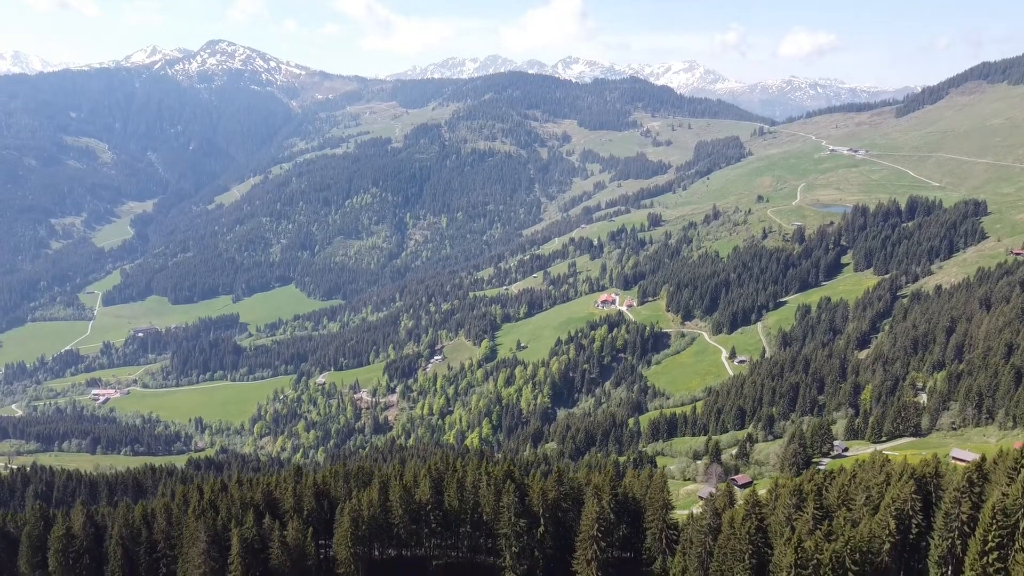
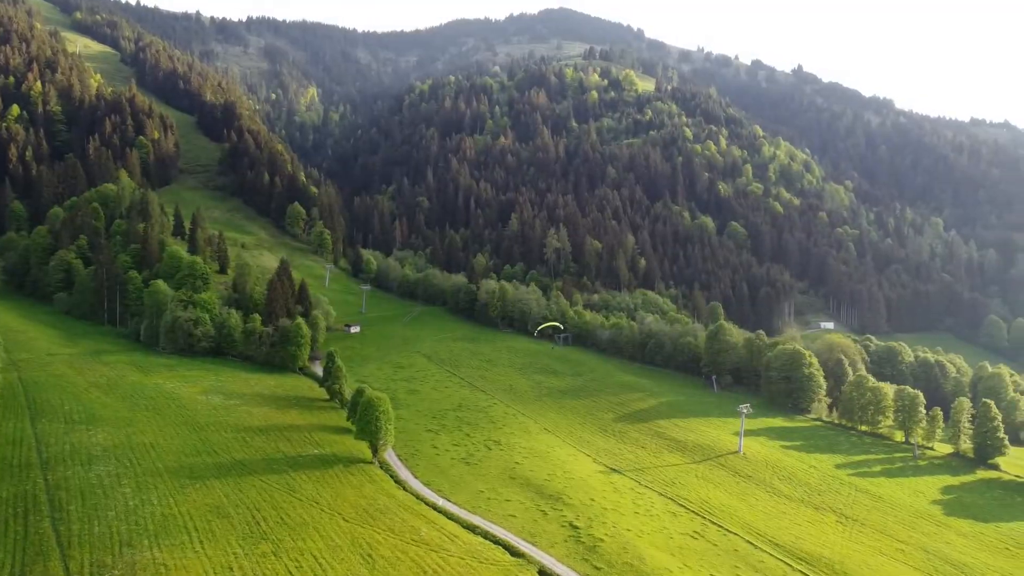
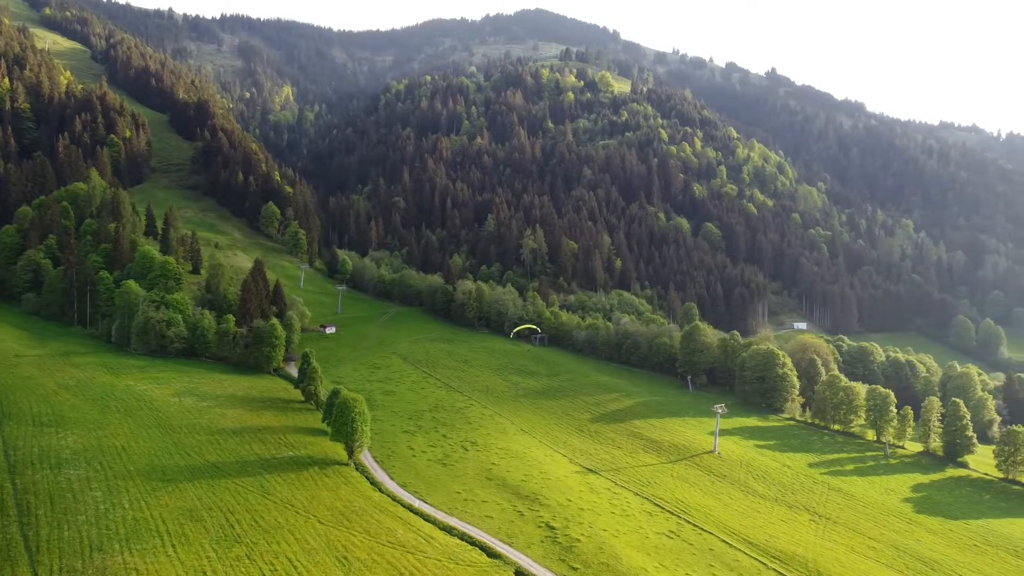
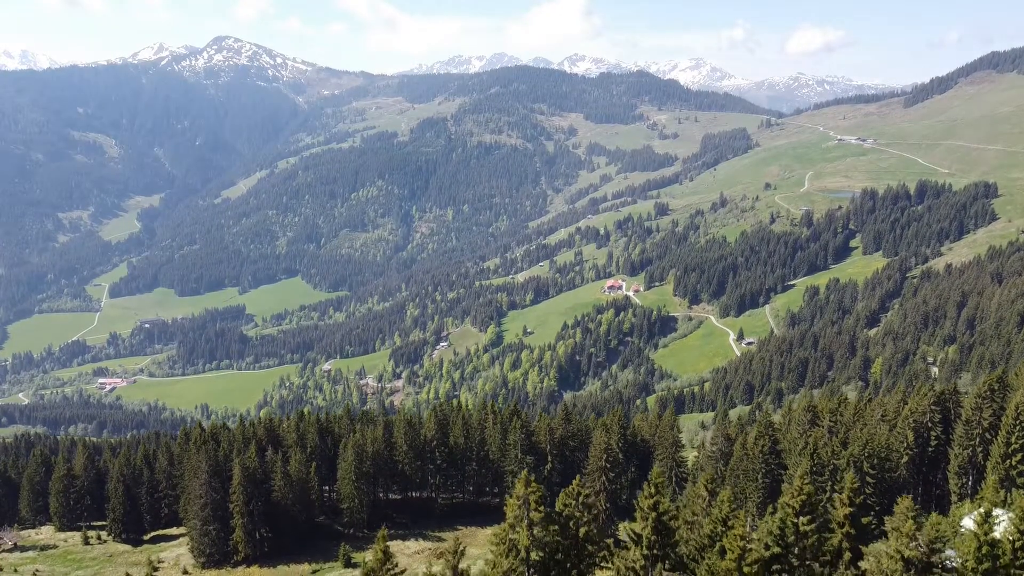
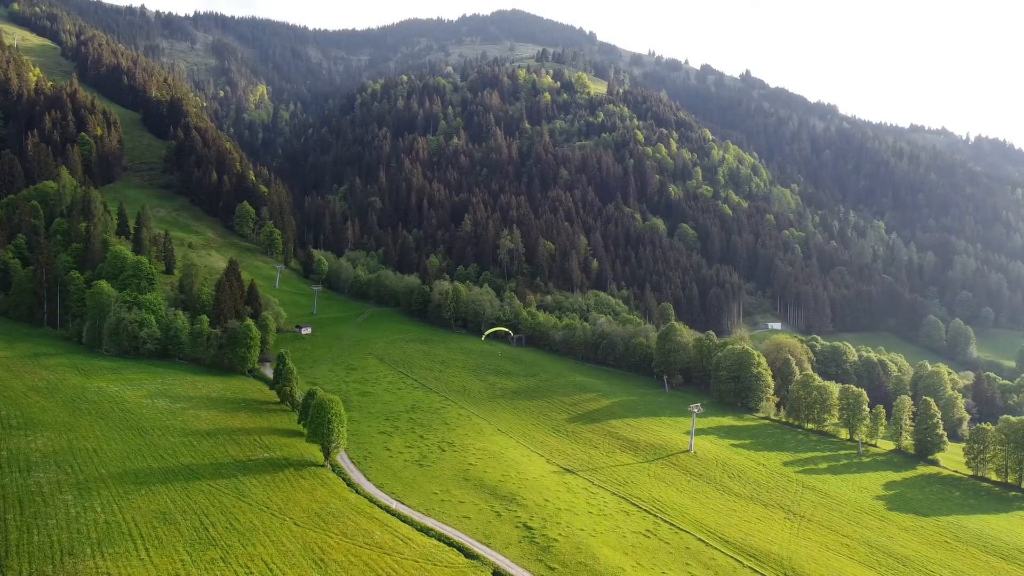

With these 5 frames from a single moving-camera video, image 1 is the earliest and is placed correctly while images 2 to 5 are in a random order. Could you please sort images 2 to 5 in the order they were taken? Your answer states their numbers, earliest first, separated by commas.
4, 2, 3, 5
